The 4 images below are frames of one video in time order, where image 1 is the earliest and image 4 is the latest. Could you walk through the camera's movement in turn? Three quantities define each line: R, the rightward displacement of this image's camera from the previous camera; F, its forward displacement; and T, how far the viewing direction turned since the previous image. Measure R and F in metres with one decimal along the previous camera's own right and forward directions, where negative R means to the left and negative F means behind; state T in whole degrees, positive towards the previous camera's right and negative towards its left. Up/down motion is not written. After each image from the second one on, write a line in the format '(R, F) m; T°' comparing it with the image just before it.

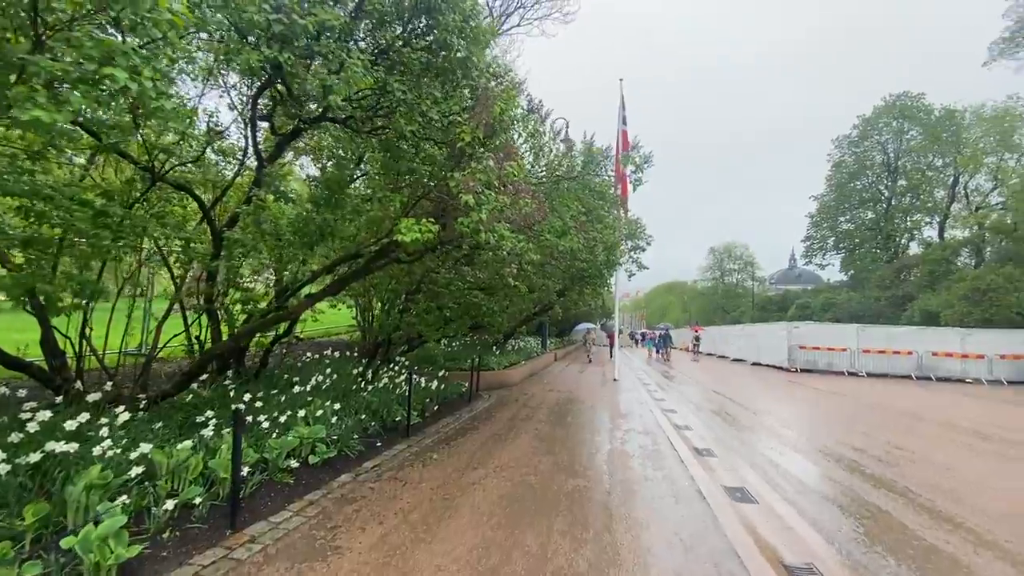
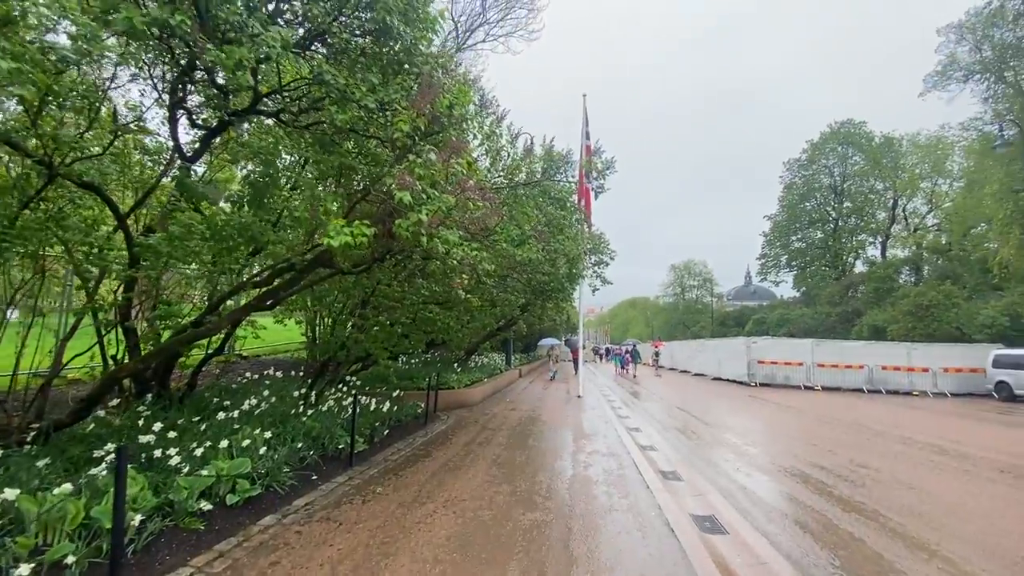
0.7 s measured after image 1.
(+0.2, +0.6) m; +4°
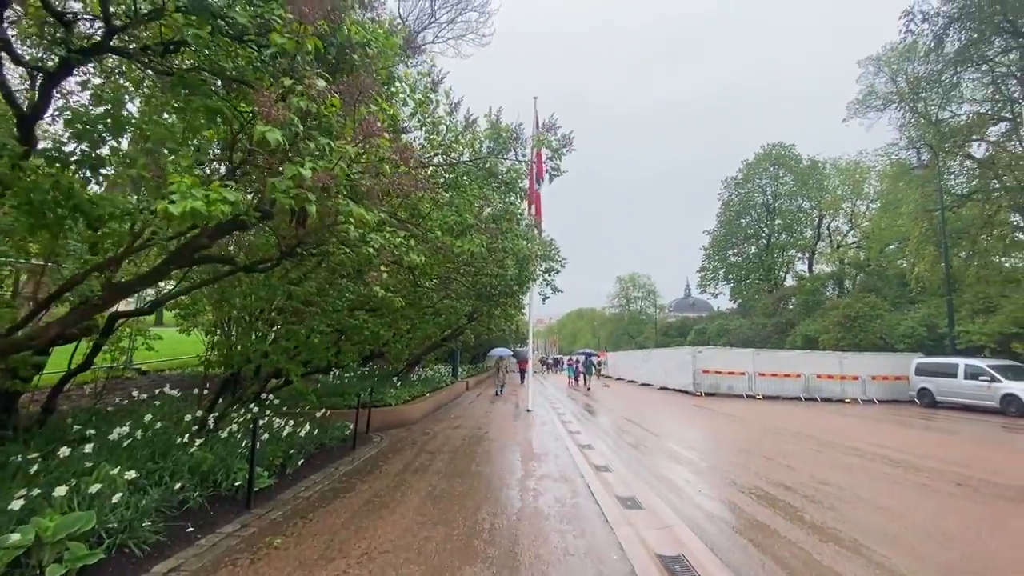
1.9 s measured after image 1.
(+0.1, +1.1) m; +6°
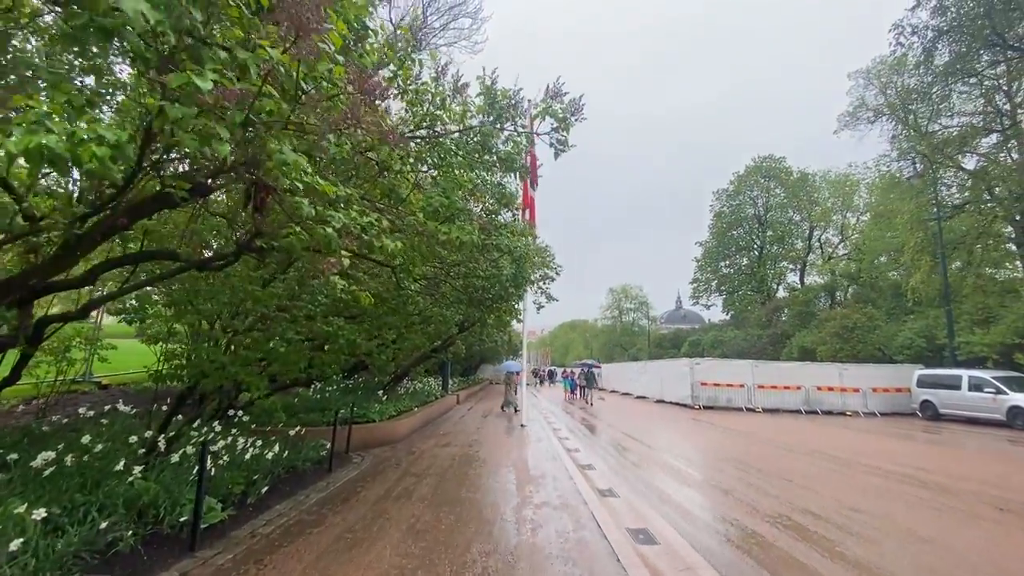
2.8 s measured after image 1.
(0.0, +0.9) m; +1°
